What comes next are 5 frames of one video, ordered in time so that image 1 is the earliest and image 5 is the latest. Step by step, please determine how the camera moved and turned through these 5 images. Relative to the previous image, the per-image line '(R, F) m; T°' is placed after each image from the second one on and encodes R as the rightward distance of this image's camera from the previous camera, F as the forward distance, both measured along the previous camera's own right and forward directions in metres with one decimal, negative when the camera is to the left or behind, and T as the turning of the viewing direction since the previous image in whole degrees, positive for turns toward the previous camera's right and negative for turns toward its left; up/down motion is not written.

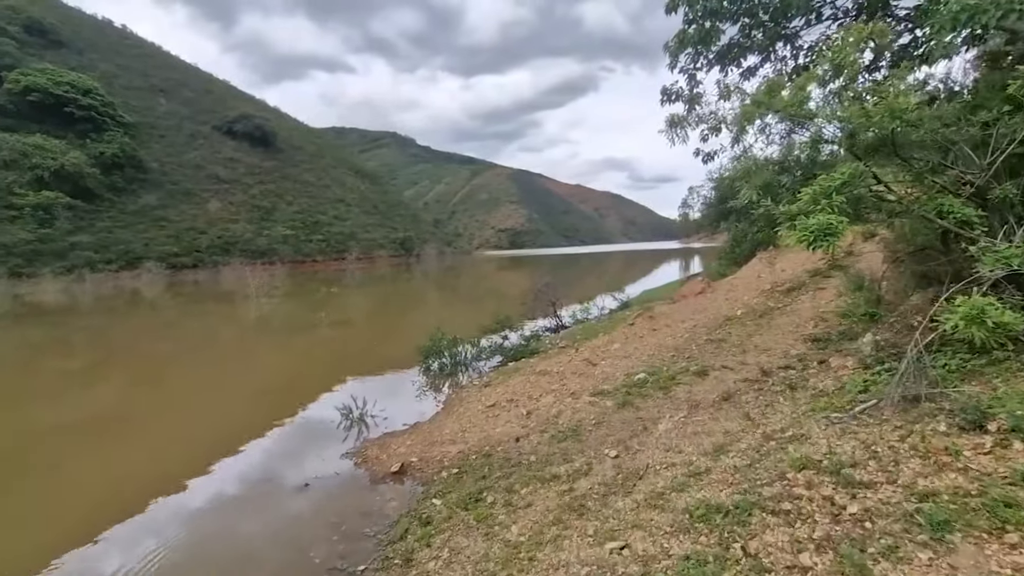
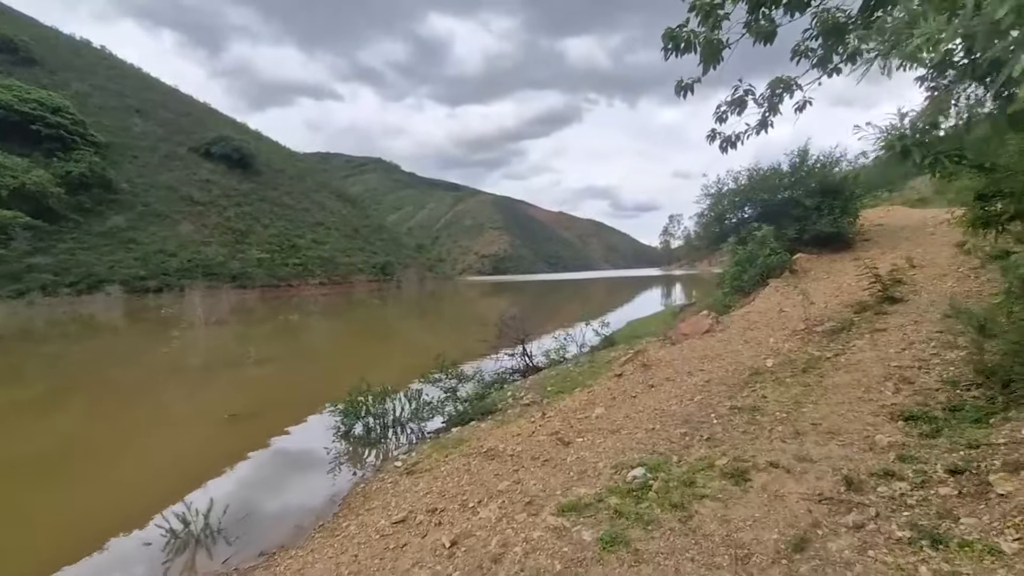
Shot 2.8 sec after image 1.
(+0.5, +2.8) m; +2°
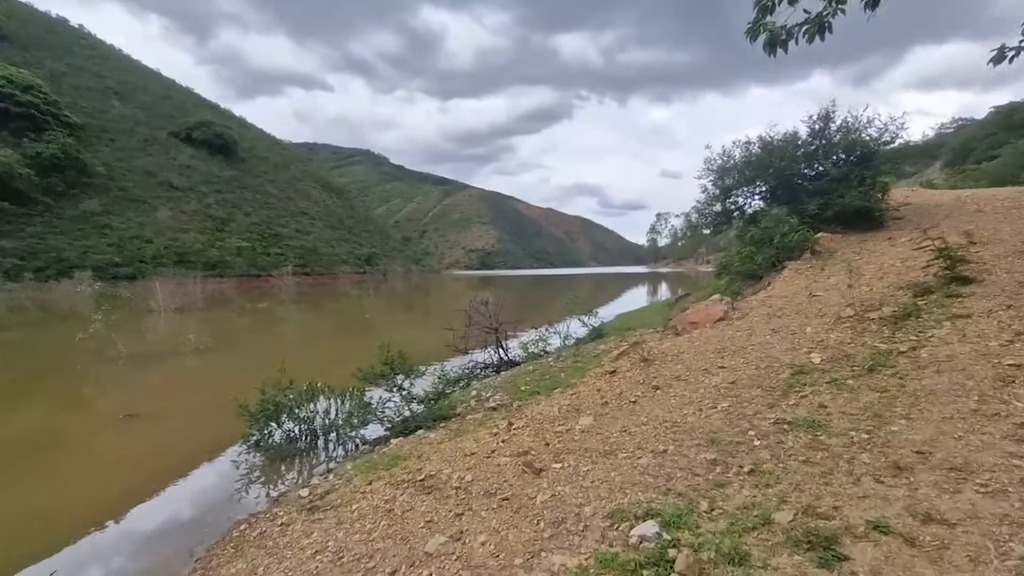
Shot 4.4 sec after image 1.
(+0.3, +1.9) m; +1°
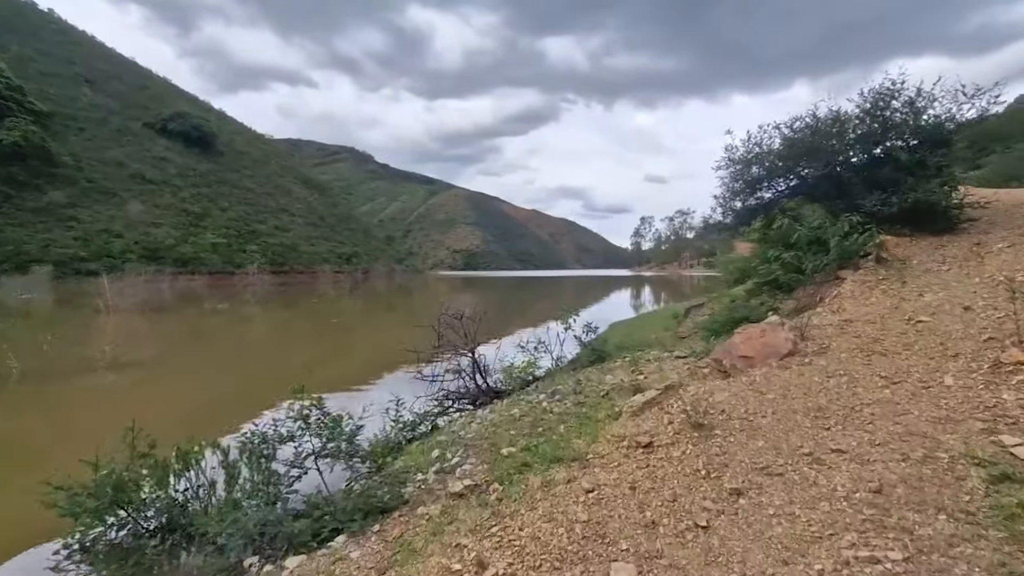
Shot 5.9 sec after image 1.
(0.0, +2.3) m; +2°
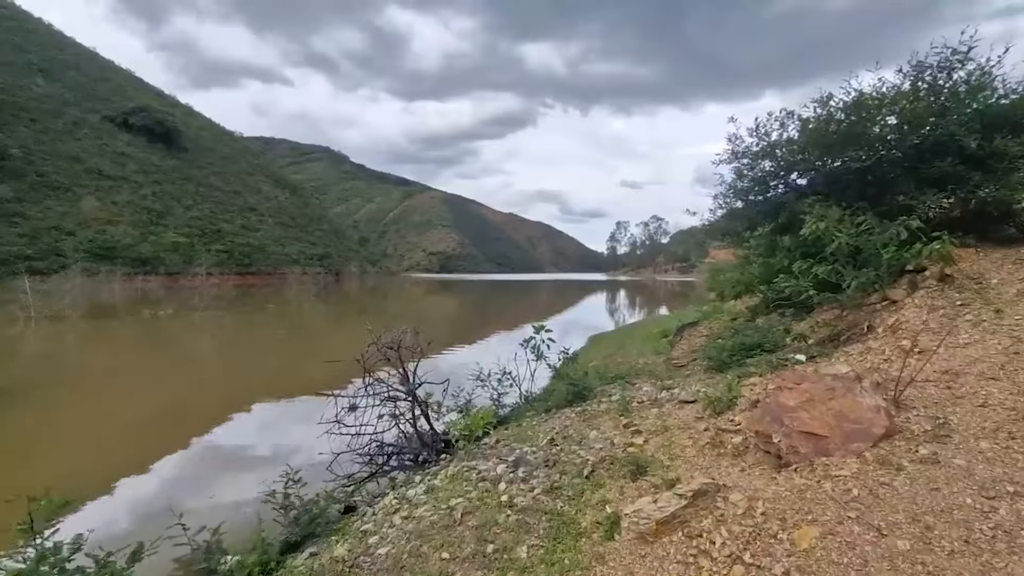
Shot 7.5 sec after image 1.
(+0.2, +2.1) m; +2°
